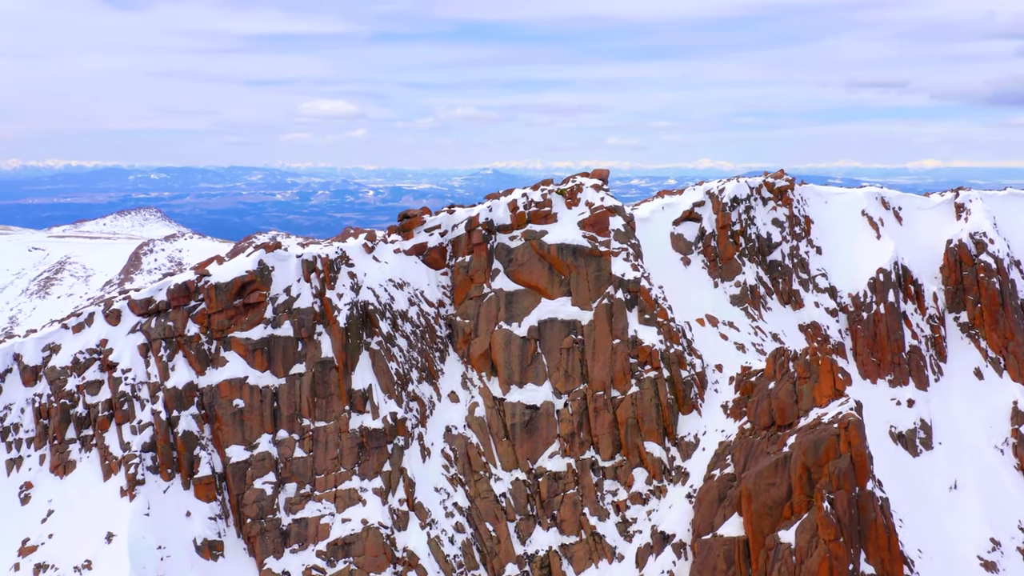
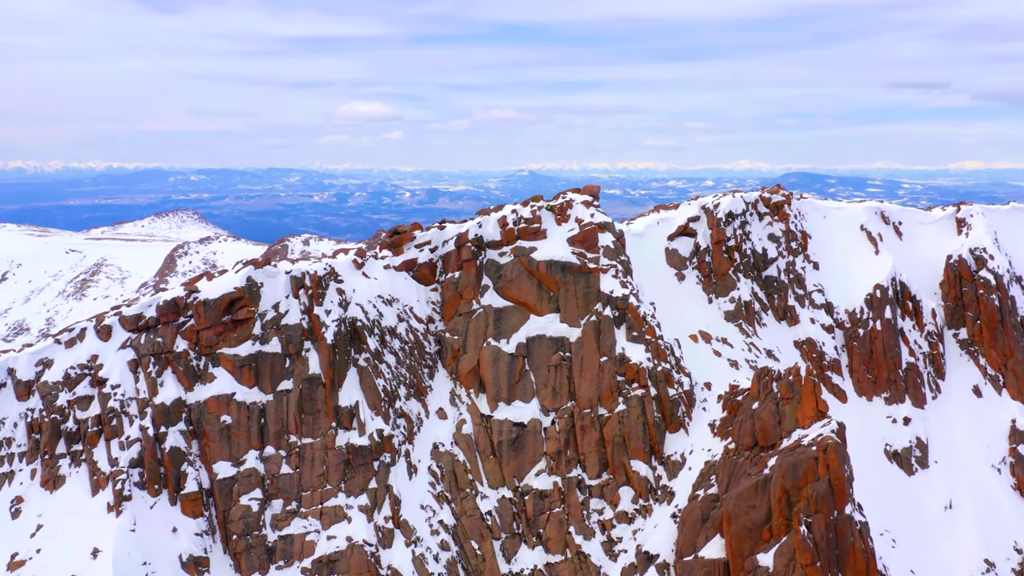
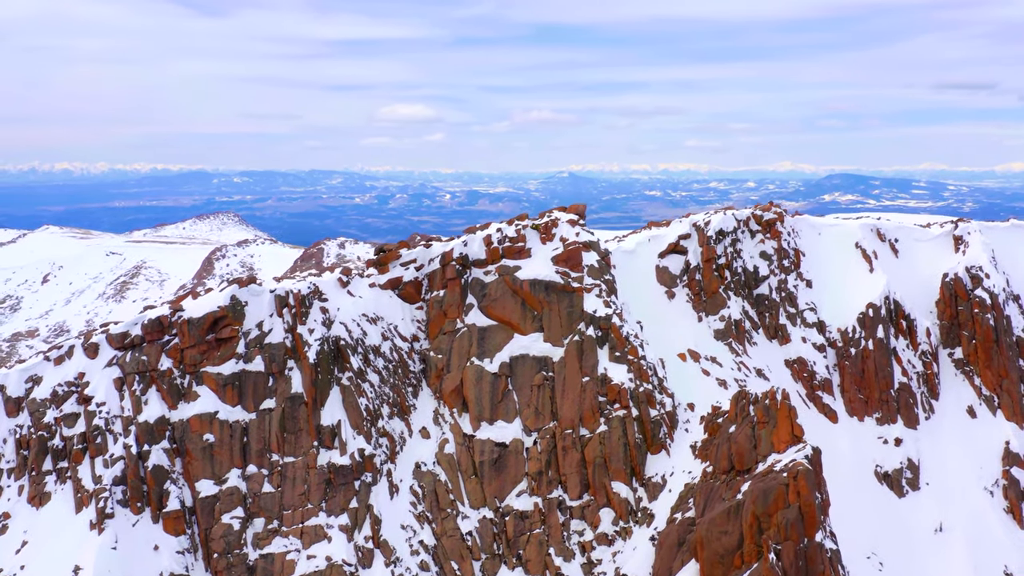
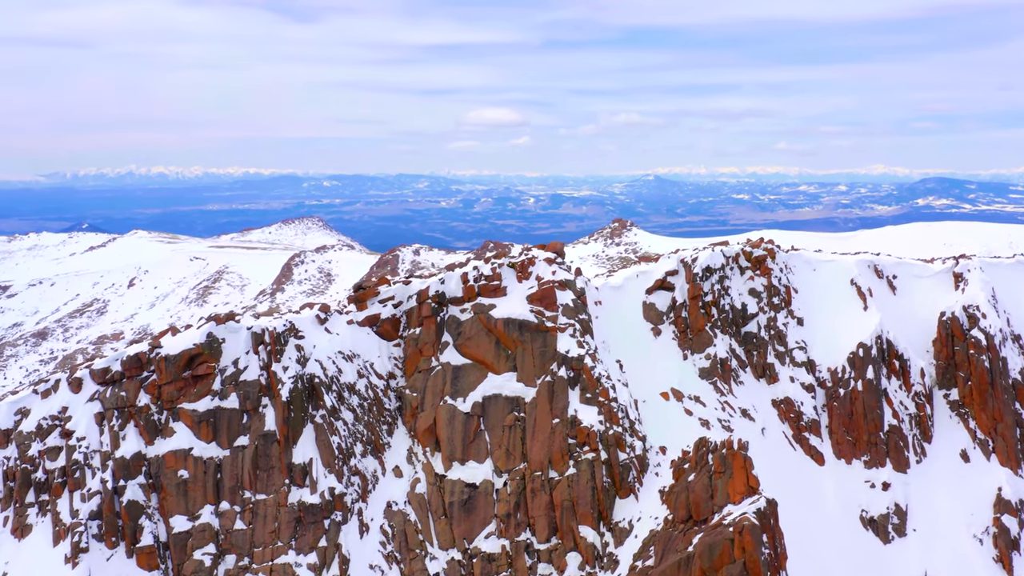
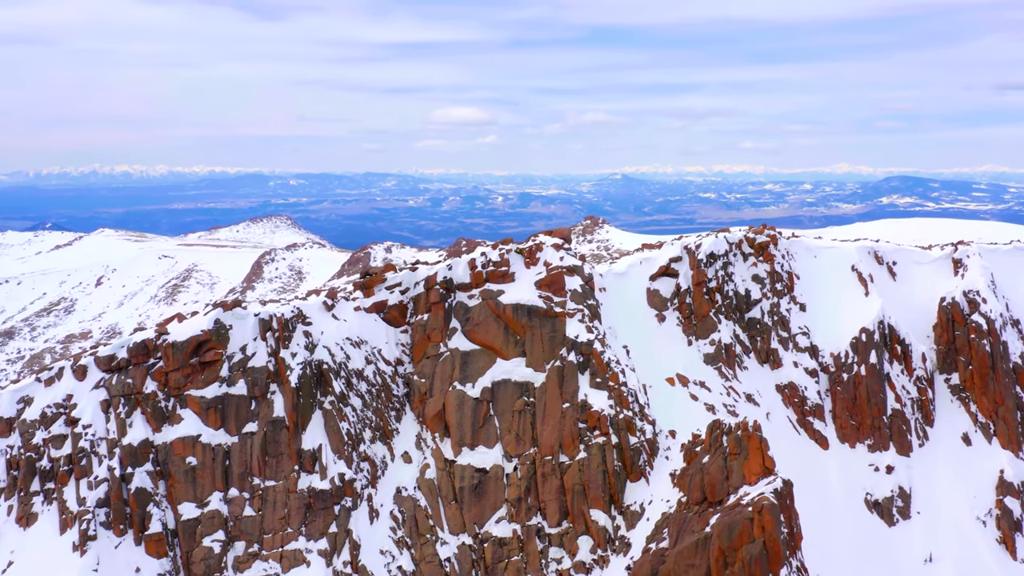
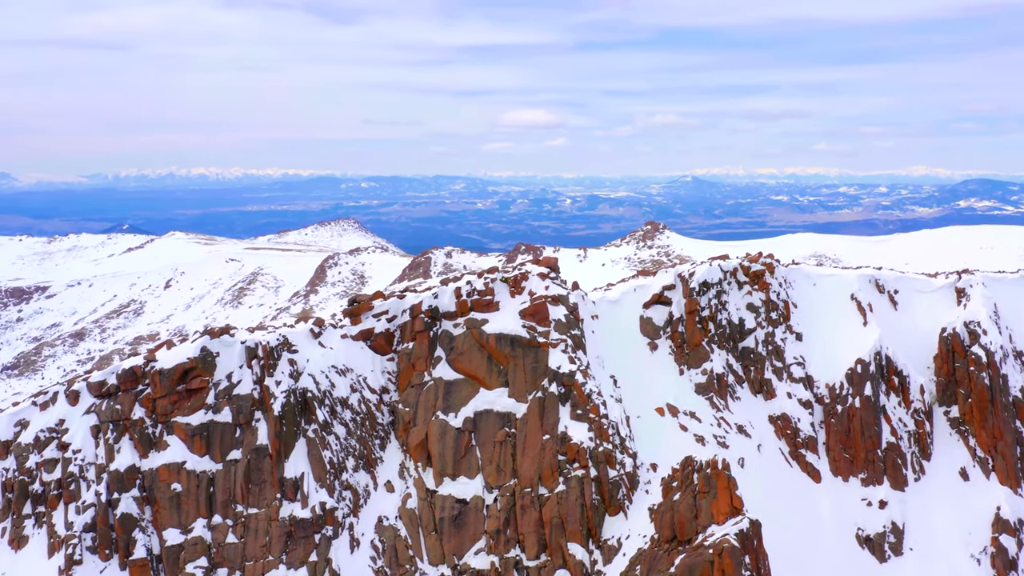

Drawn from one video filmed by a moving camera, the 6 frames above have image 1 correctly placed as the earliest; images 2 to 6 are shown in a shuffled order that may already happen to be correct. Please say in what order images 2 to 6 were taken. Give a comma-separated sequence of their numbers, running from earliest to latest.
2, 3, 5, 4, 6
